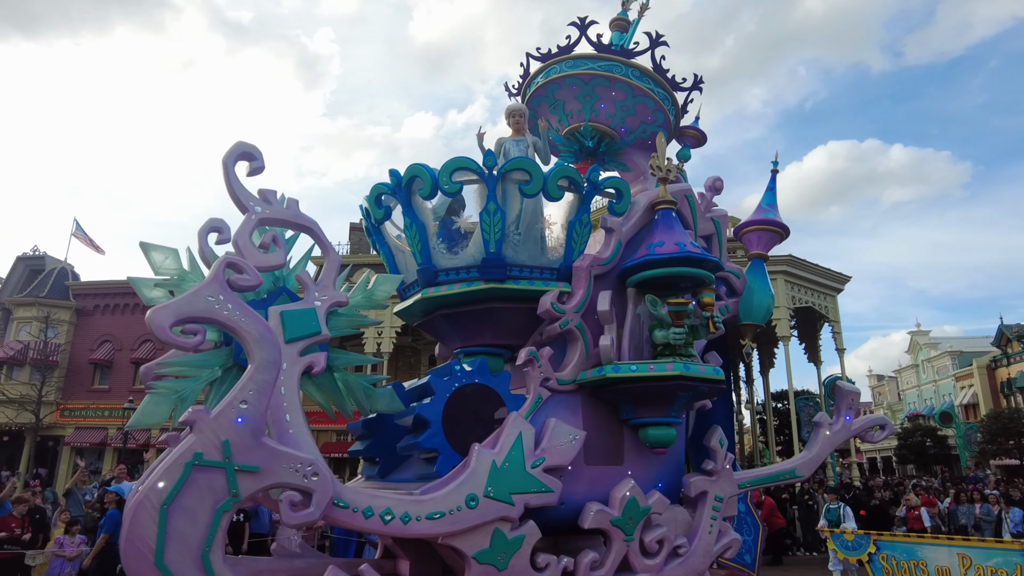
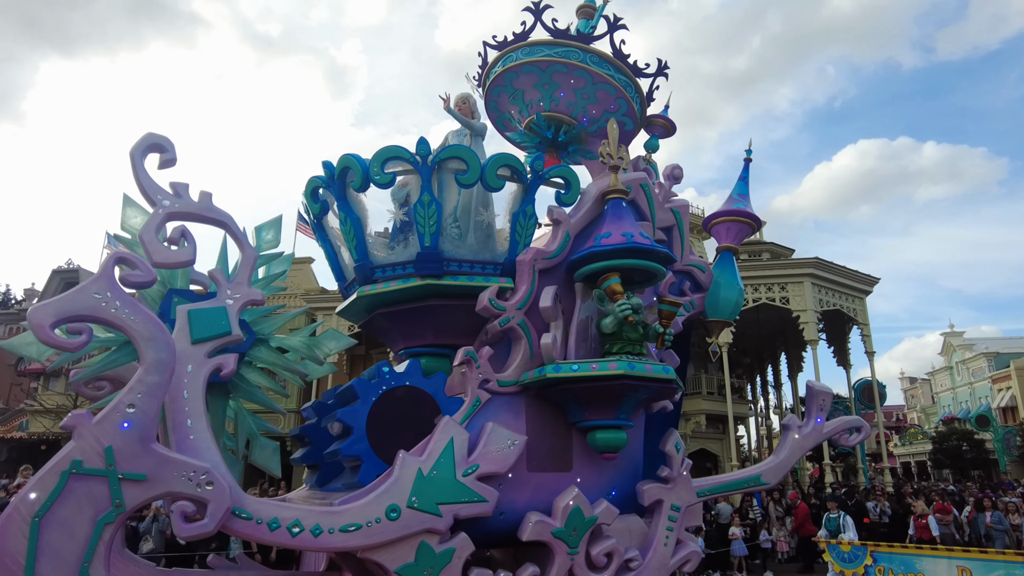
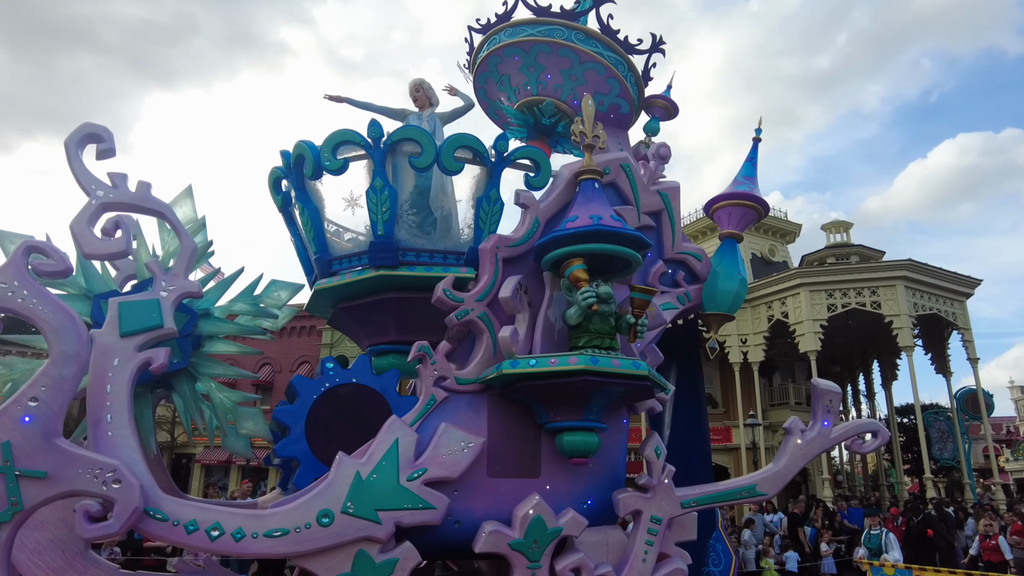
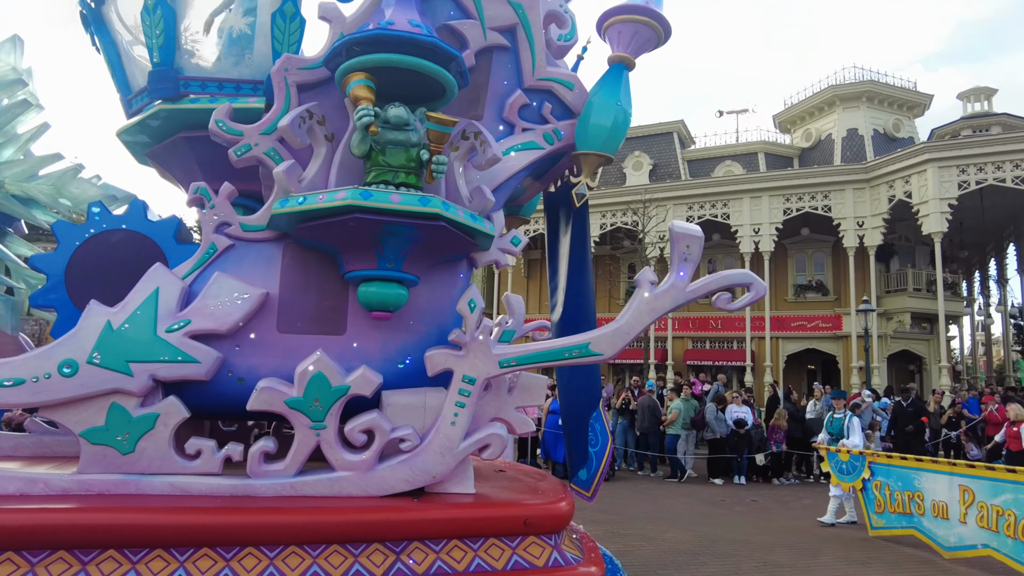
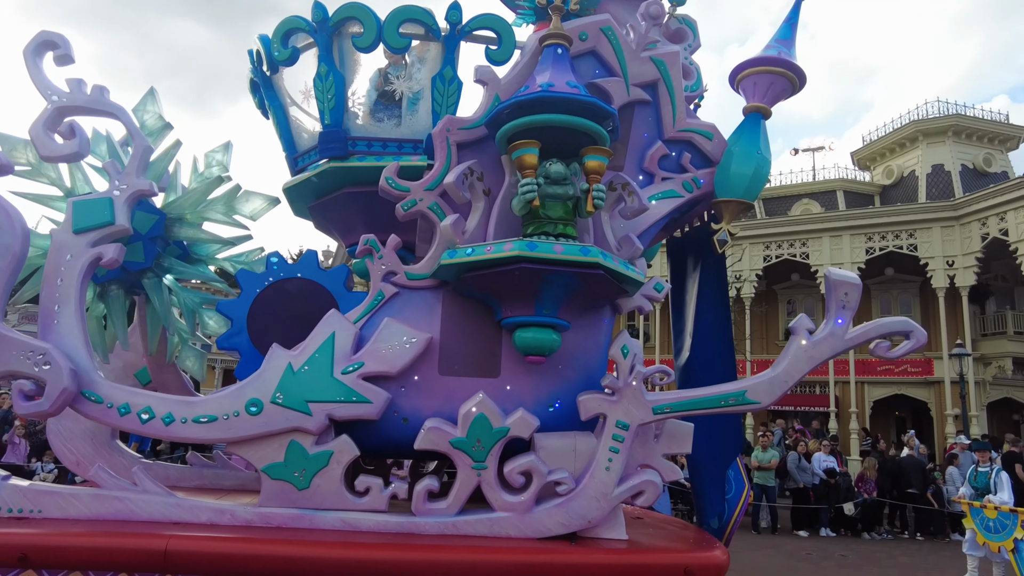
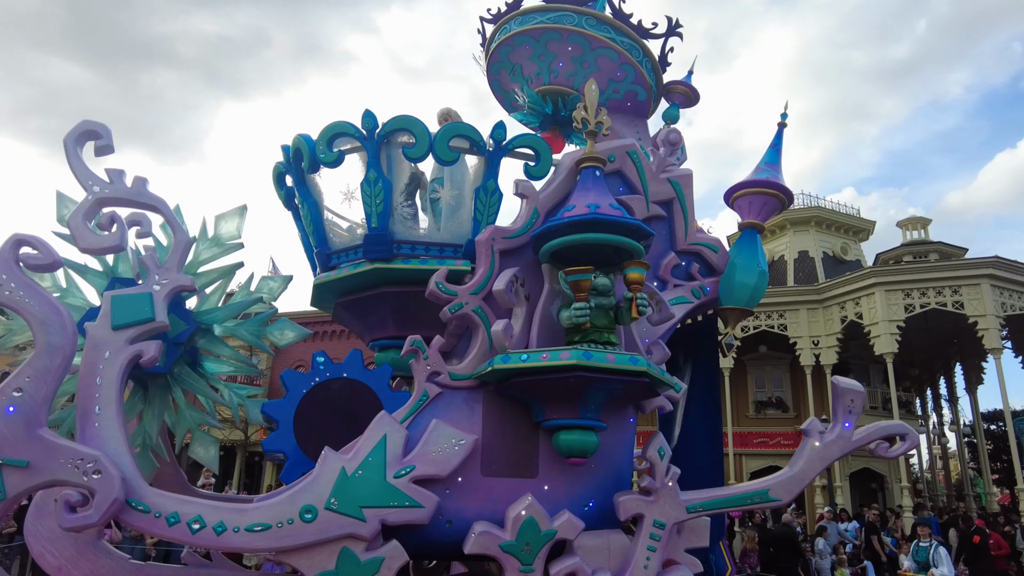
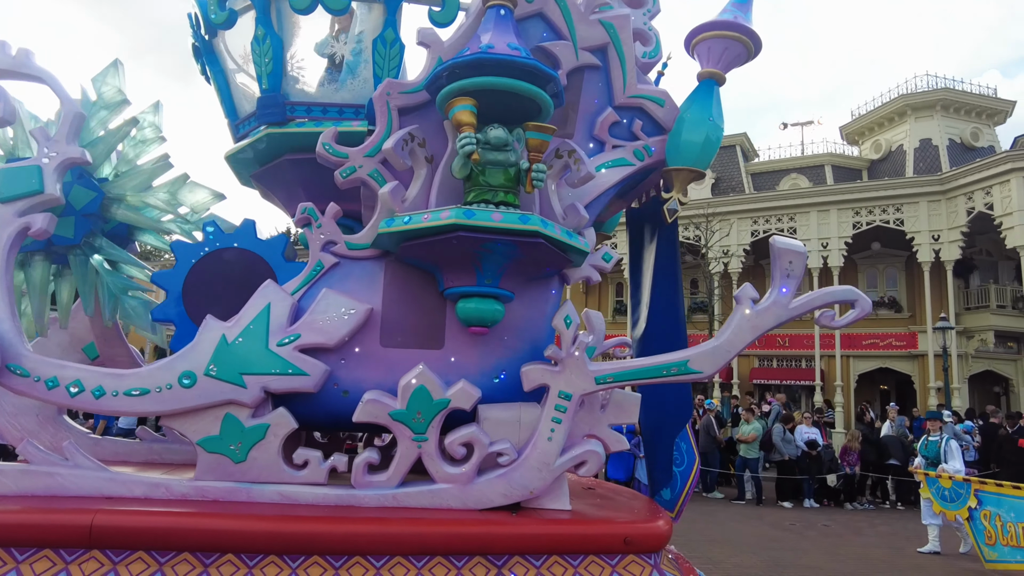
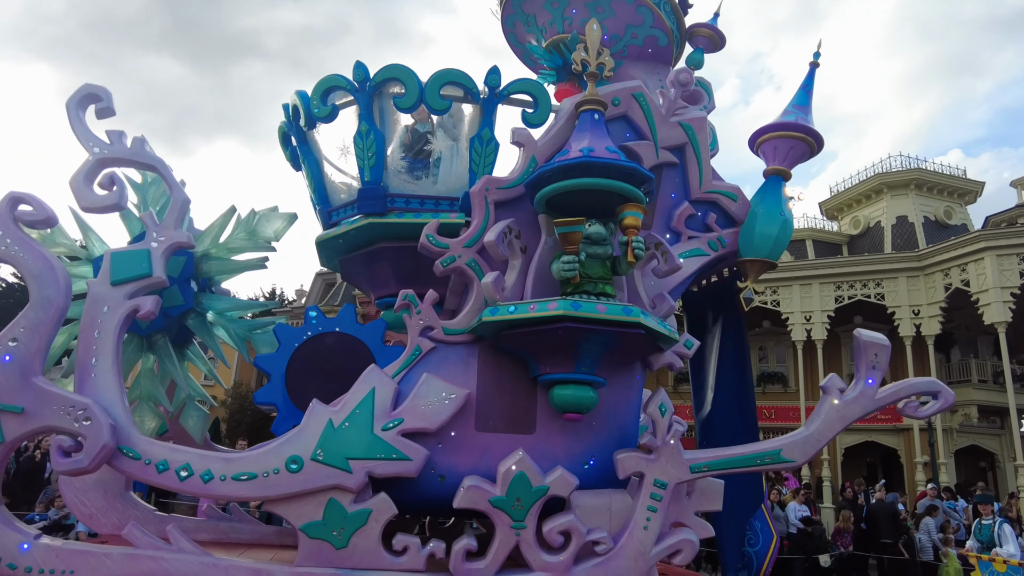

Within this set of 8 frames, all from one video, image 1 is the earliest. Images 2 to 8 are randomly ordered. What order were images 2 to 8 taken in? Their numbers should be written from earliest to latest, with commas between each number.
2, 3, 6, 8, 5, 7, 4
